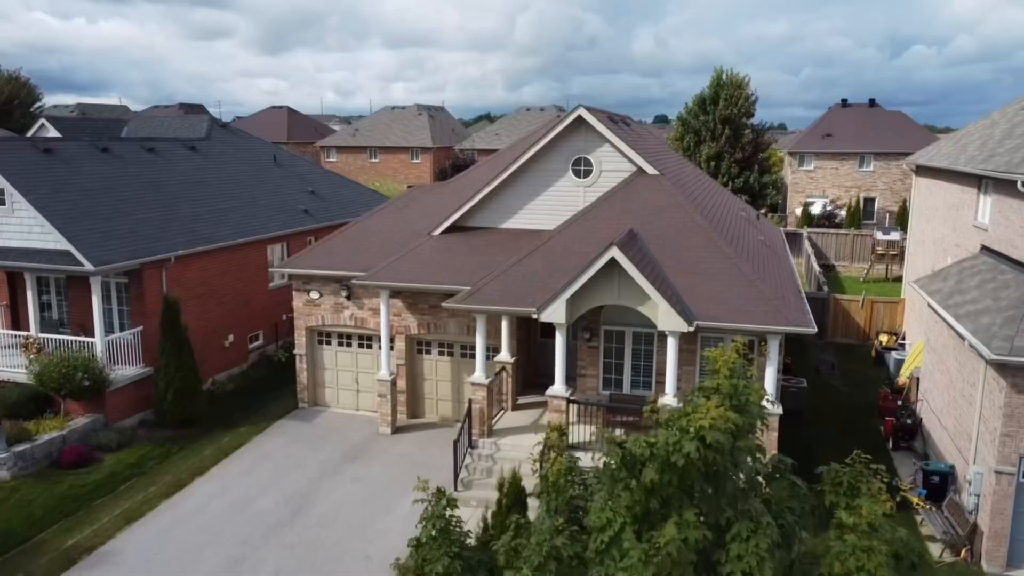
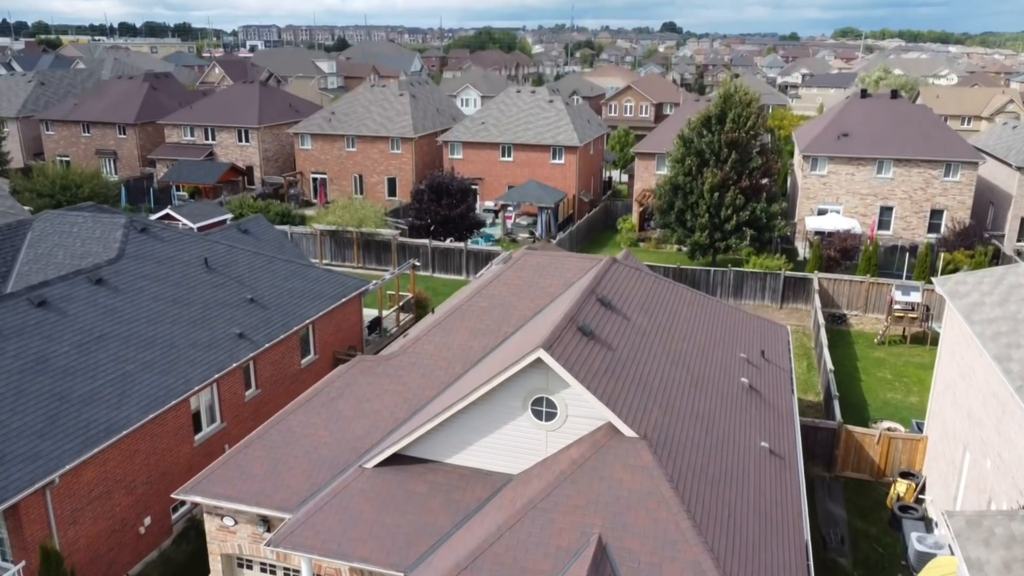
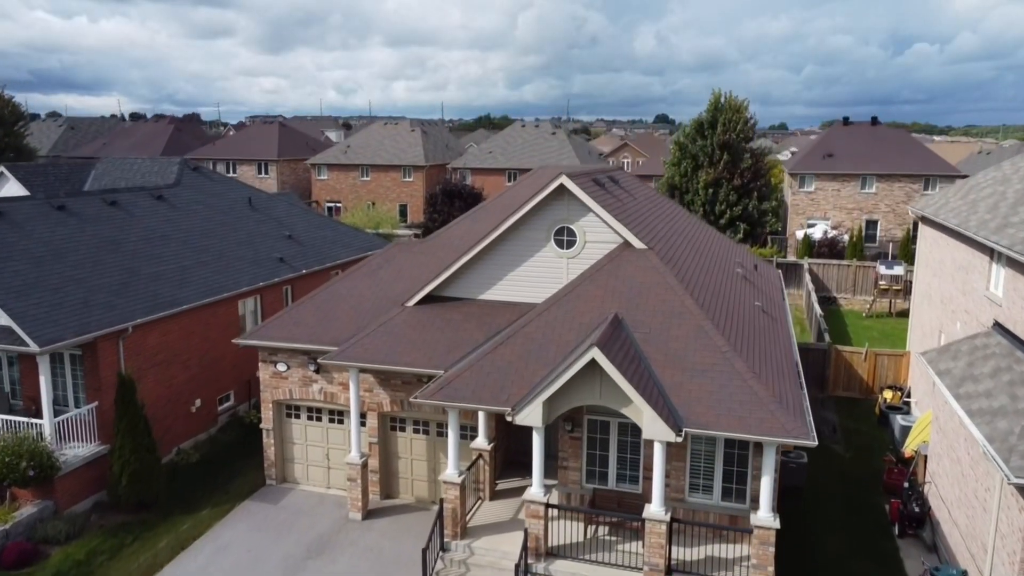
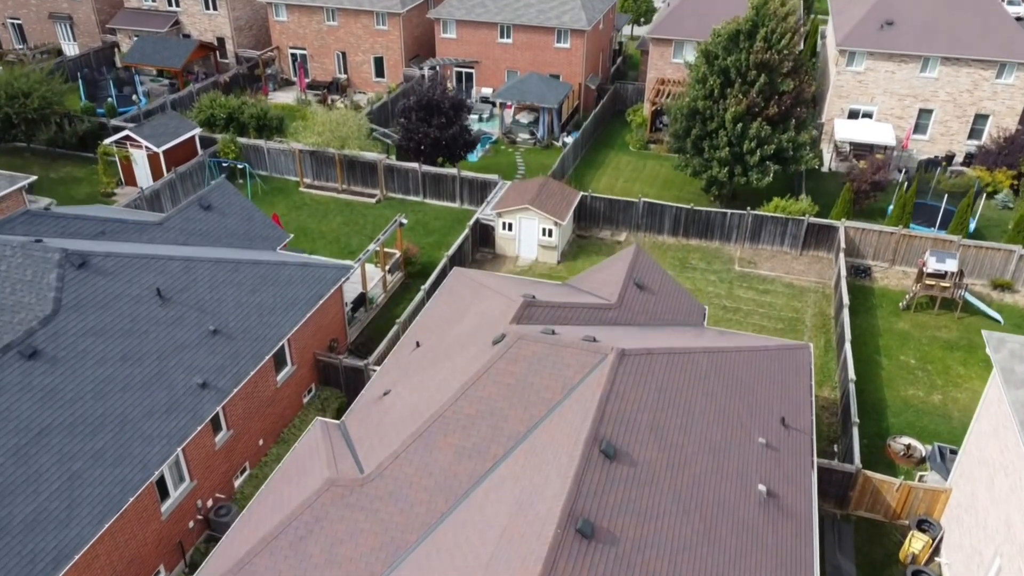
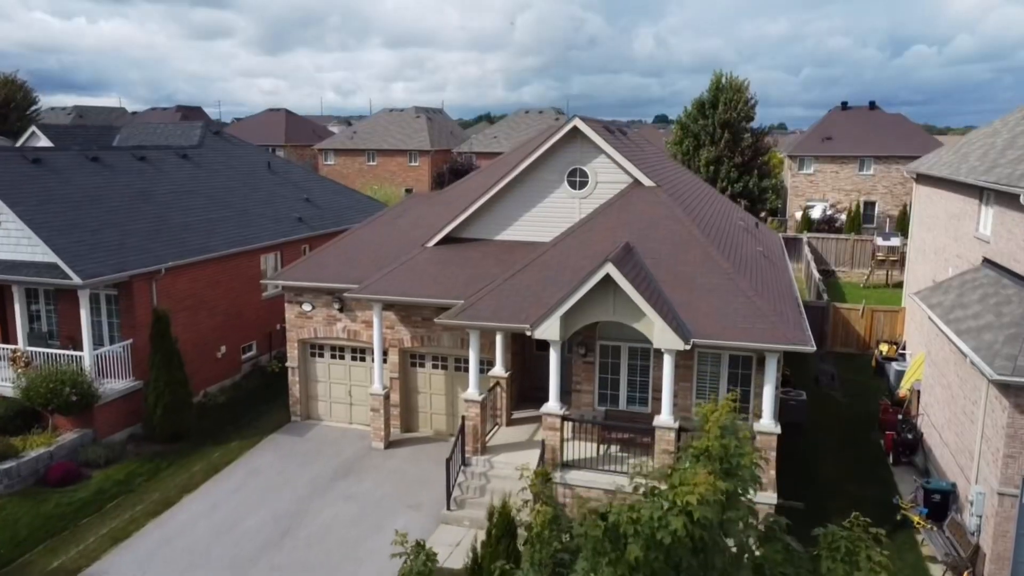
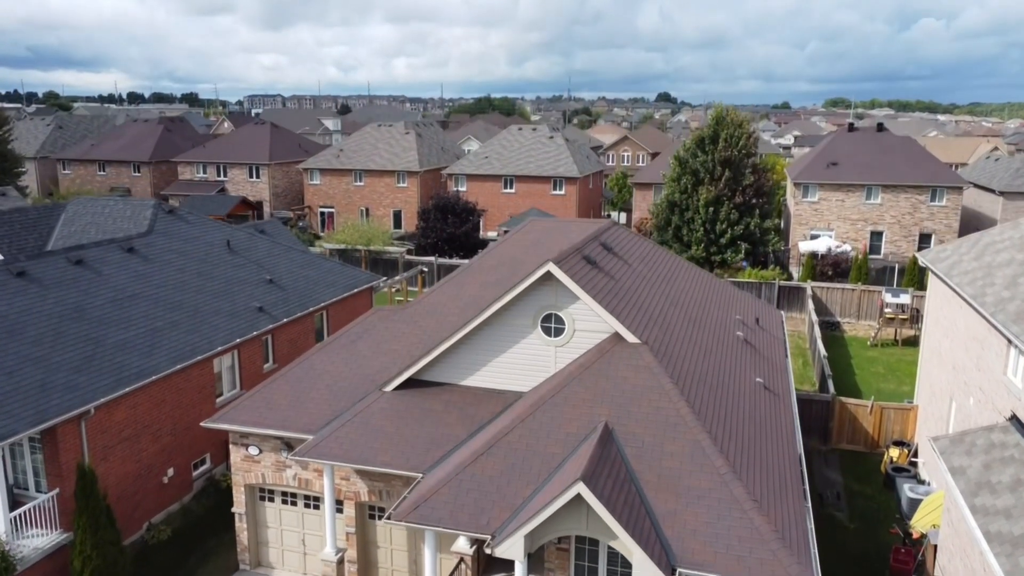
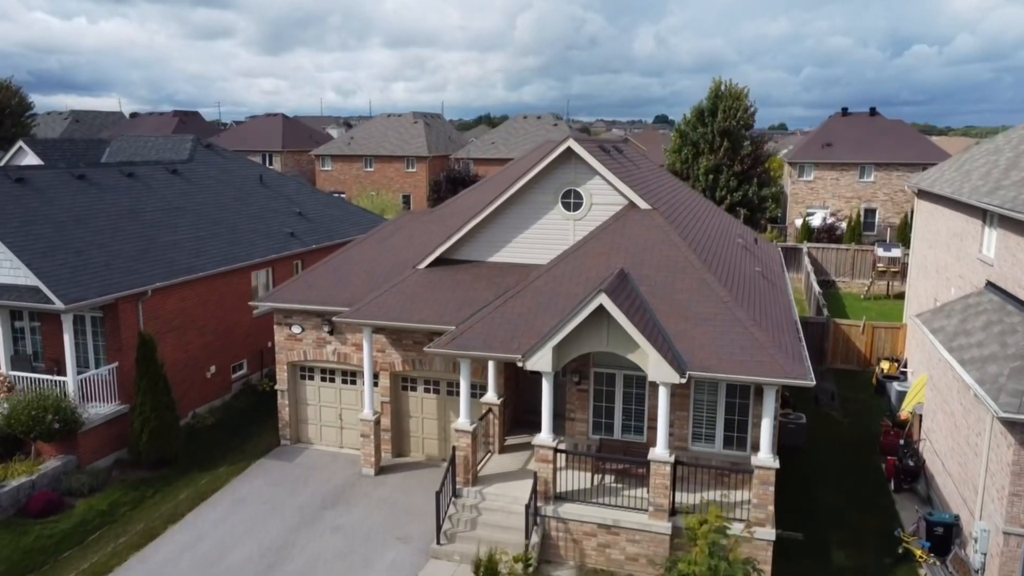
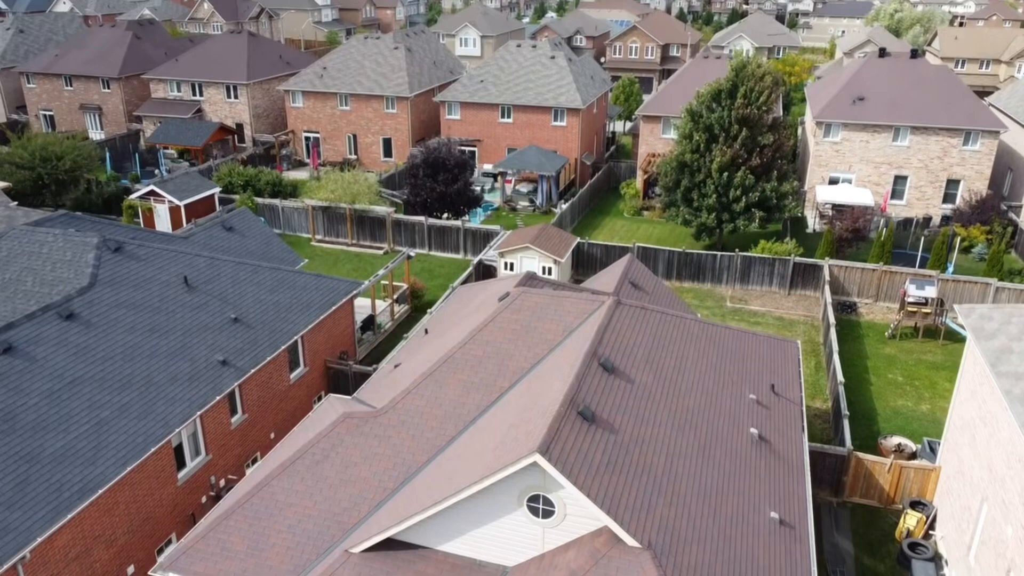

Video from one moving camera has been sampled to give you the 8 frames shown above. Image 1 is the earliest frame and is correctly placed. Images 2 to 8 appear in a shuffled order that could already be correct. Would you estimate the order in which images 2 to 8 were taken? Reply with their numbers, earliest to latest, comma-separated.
5, 7, 3, 6, 2, 8, 4
